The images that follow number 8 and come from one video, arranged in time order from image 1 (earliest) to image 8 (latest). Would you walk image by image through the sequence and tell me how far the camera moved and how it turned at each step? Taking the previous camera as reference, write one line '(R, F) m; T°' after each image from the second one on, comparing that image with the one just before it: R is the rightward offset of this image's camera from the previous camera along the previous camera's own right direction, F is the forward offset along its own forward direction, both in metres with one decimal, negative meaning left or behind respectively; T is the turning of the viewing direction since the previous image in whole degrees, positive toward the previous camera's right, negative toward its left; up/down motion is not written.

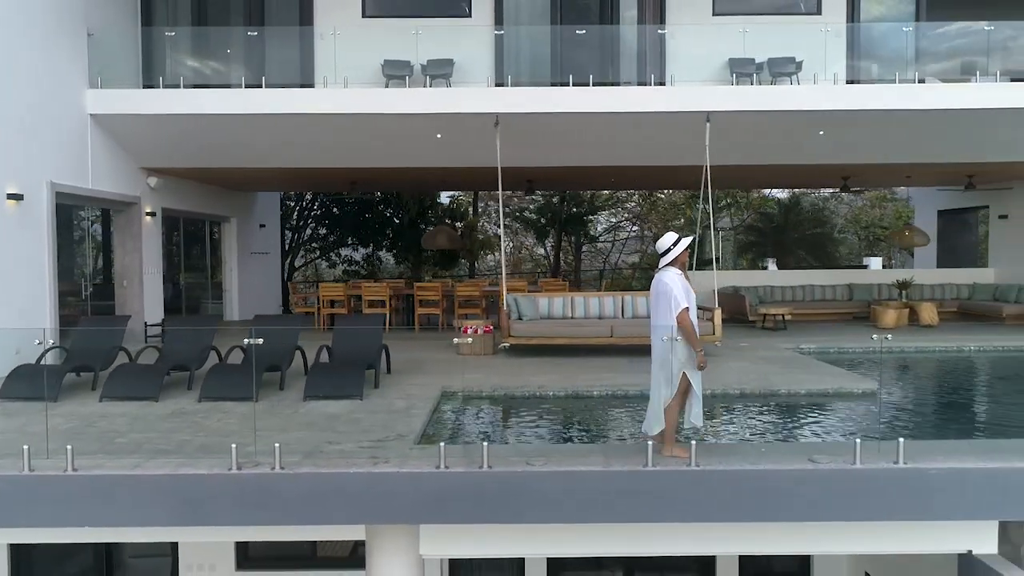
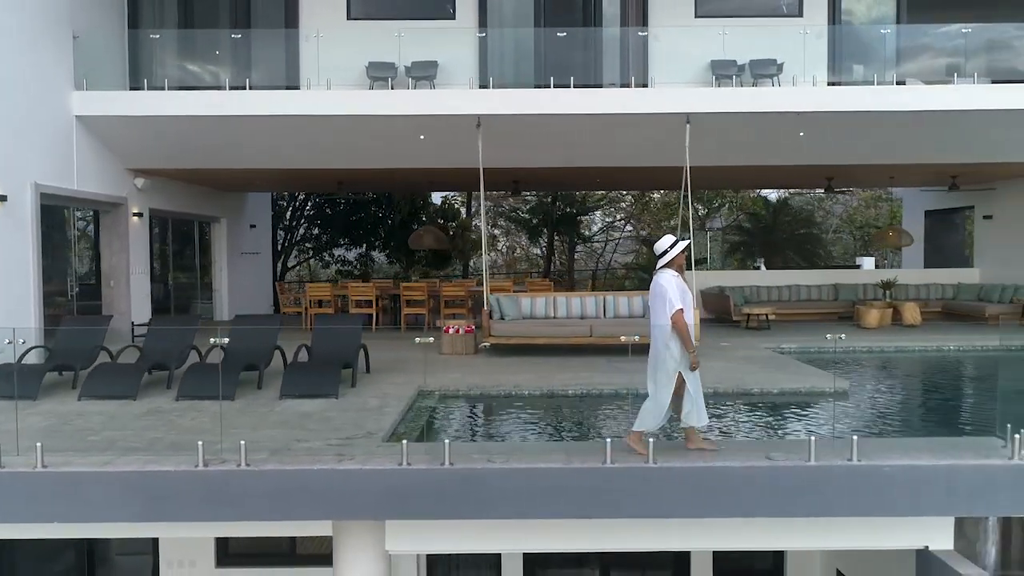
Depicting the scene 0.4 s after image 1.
(+0.2, -0.1) m; 0°
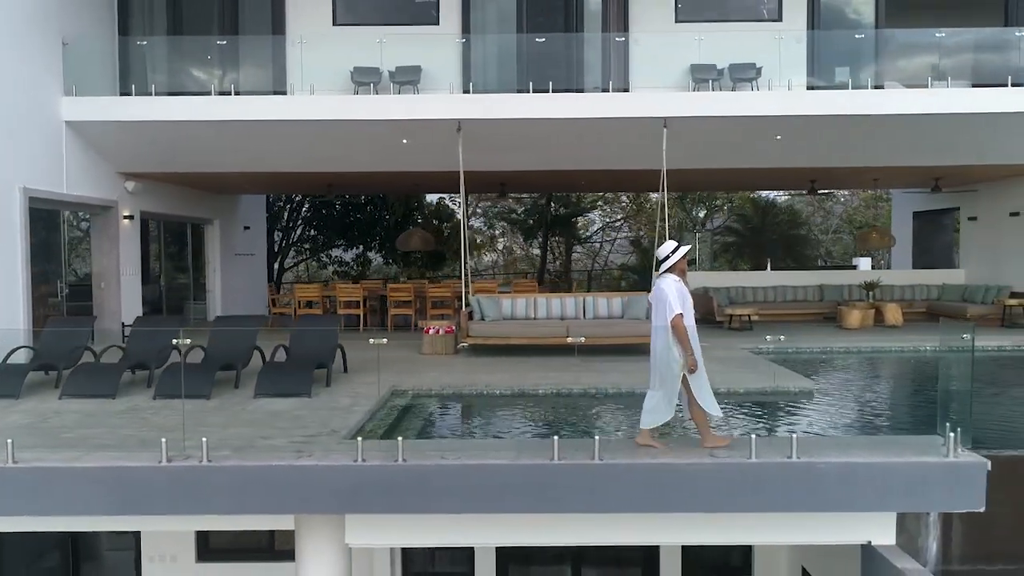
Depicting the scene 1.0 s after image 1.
(+0.3, -0.2) m; 0°
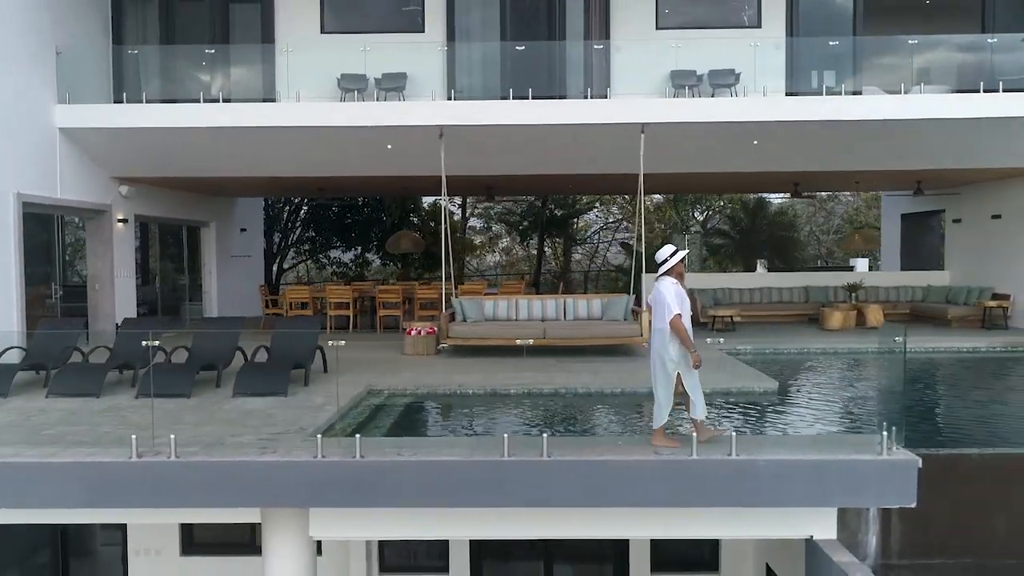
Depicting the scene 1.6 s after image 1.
(+0.3, -0.2) m; -1°
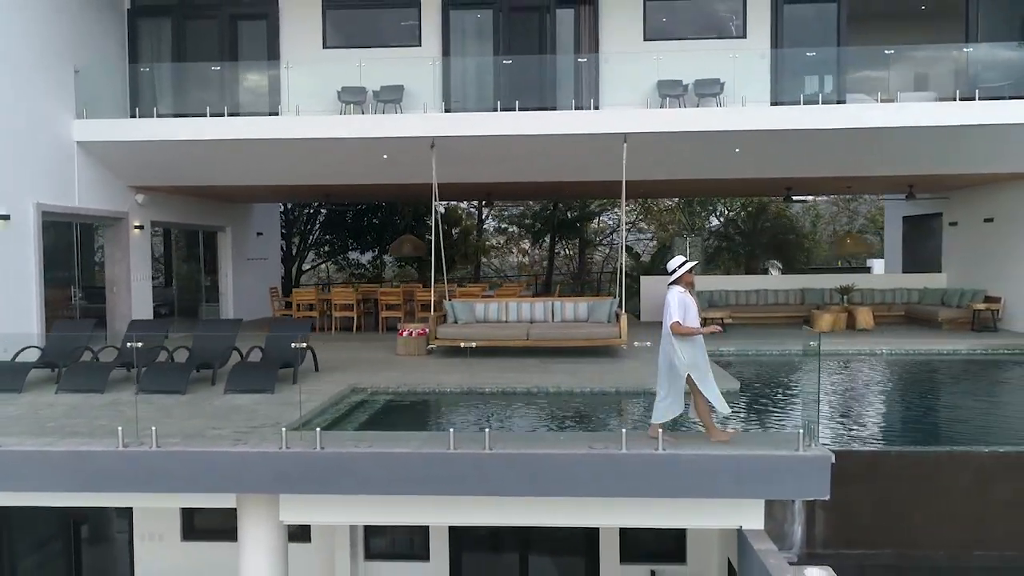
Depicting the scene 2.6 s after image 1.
(+0.6, -0.4) m; -2°
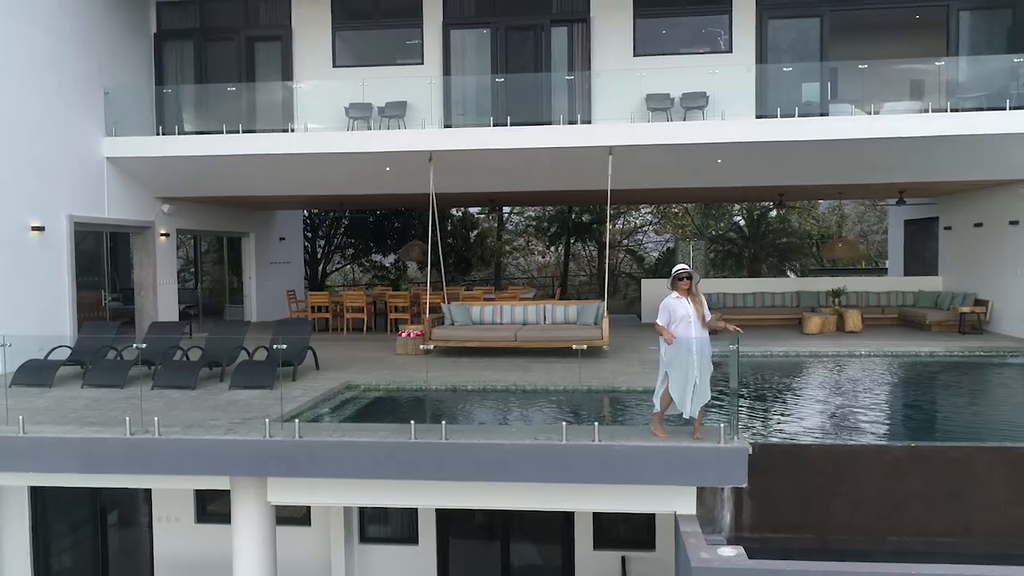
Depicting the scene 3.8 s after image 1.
(+0.6, -0.6) m; -3°
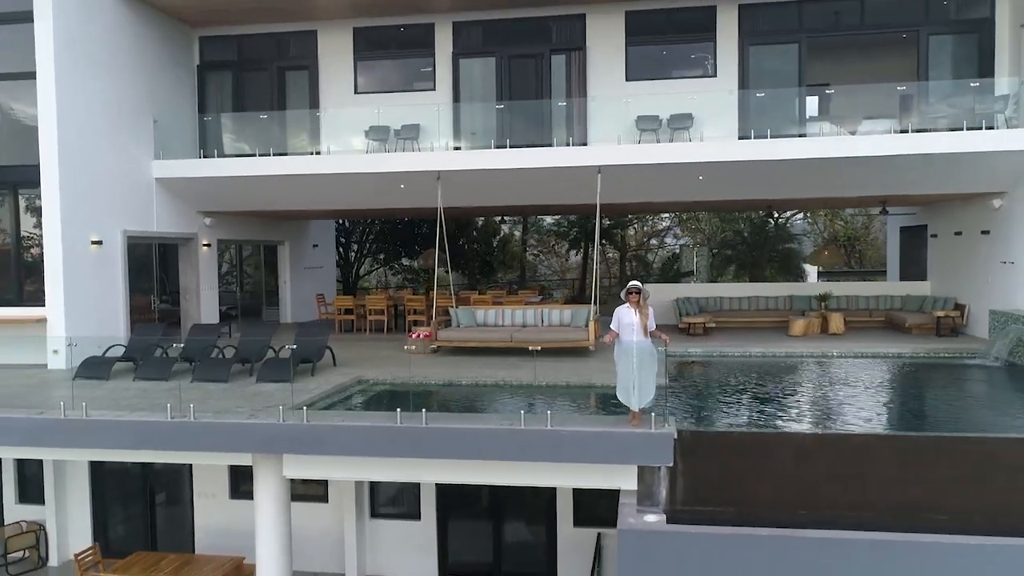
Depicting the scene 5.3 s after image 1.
(+0.7, -1.1) m; -3°
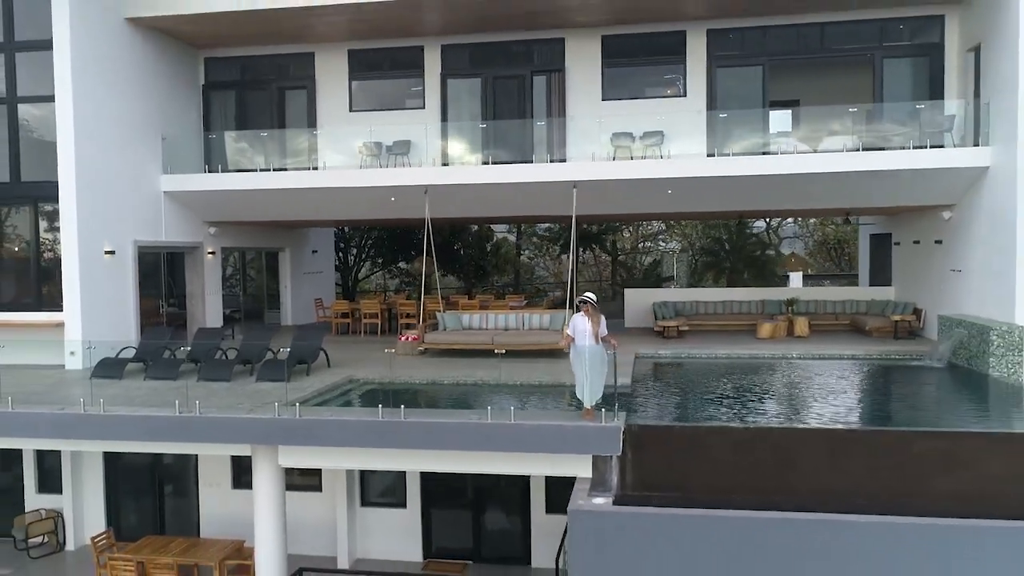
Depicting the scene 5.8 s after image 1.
(+0.4, -0.9) m; 0°
